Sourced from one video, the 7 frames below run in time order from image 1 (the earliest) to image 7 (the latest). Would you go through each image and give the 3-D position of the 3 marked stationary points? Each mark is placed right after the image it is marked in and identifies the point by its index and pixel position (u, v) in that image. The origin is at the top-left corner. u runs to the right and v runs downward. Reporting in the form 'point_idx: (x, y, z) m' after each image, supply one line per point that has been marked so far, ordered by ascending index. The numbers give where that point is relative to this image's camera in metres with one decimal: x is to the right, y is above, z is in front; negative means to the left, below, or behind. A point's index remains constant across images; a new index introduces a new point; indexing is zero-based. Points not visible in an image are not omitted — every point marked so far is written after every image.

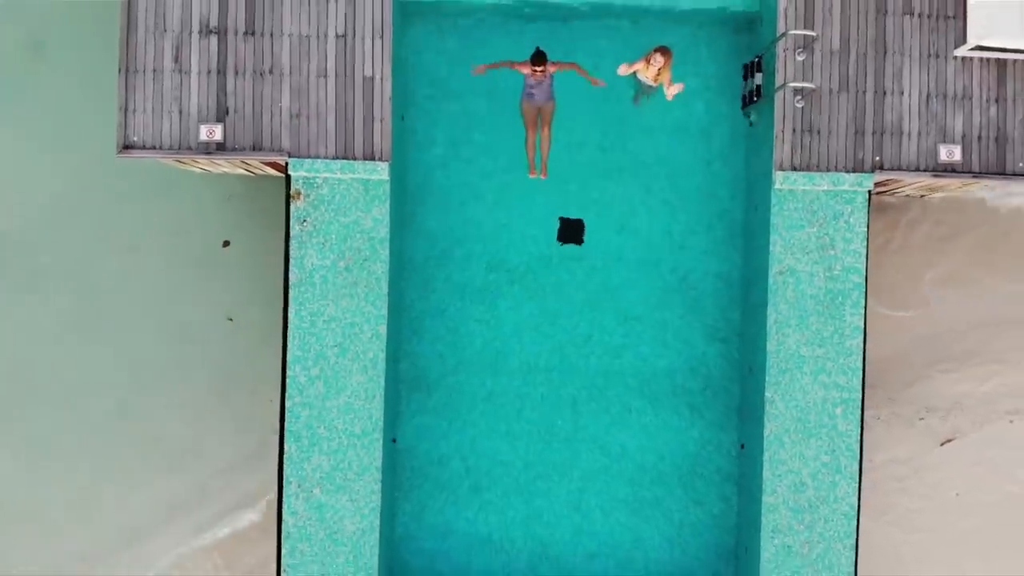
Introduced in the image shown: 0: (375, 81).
0: (-1.3, +2.0, +6.2) m
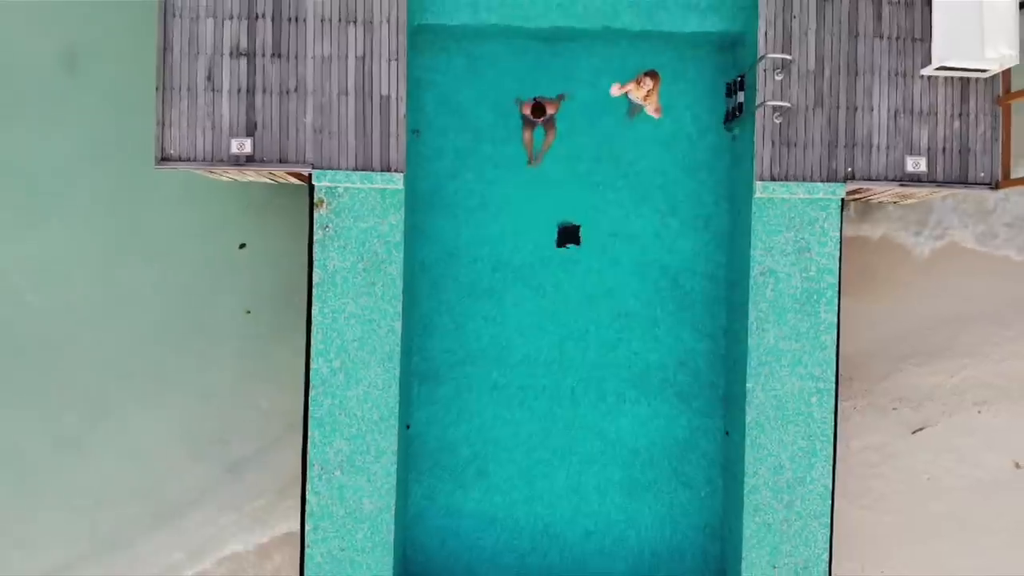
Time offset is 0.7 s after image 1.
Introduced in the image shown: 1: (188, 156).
0: (-1.3, +2.0, +6.8) m
1: (-3.4, +1.4, +6.8) m
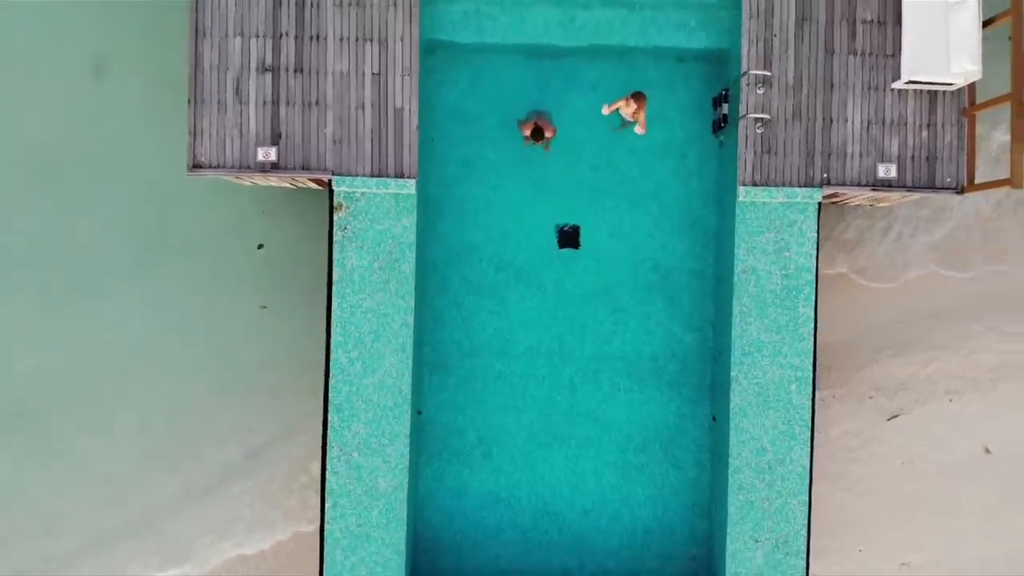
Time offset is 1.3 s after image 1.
0: (-1.2, +2.0, +7.4) m
1: (-3.4, +1.4, +7.4) m
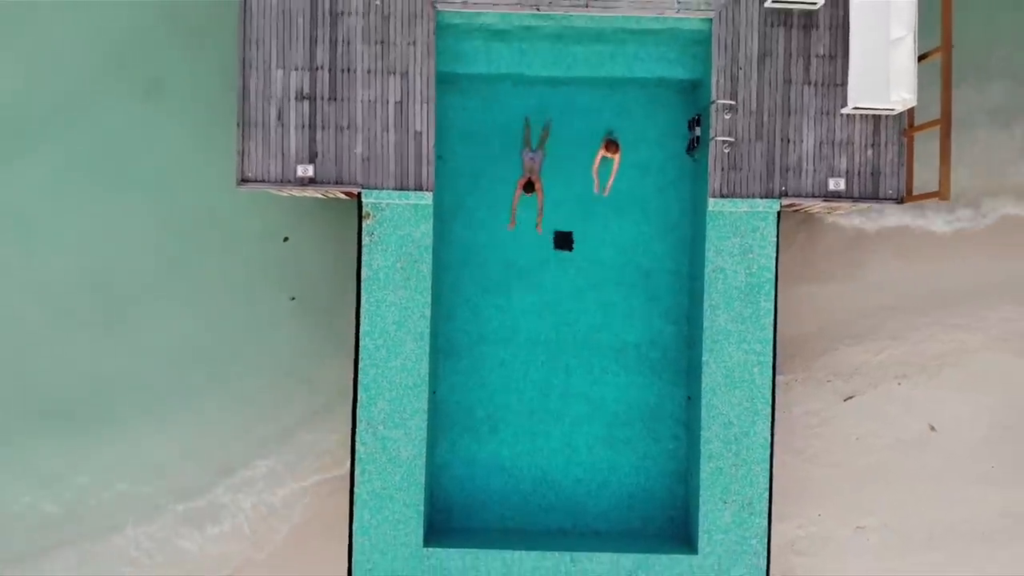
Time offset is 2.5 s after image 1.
0: (-1.2, +2.1, +8.6) m
1: (-3.3, +1.5, +8.6) m
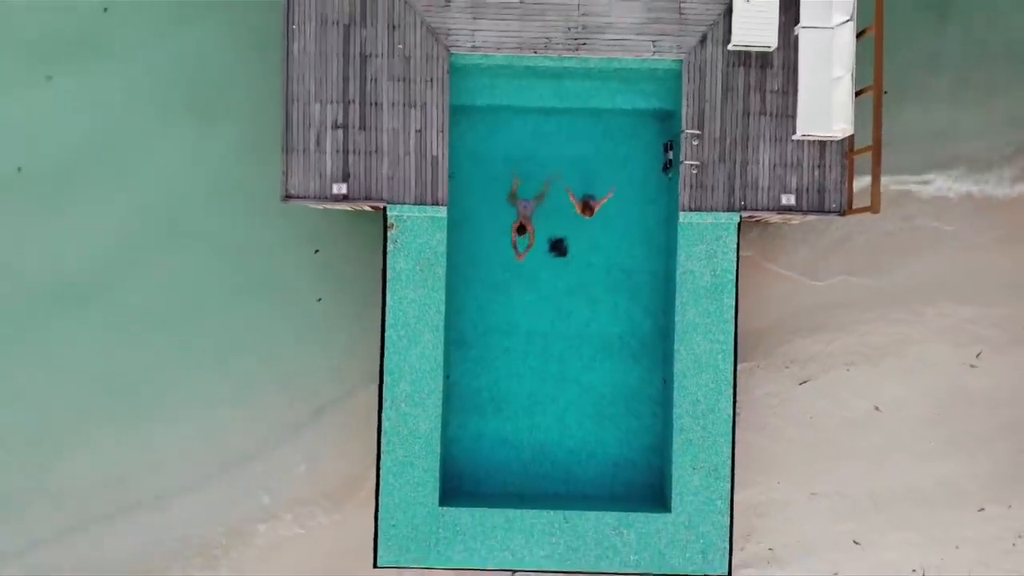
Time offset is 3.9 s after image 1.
0: (-1.2, +2.1, +10.2) m
1: (-3.3, +1.5, +10.2) m
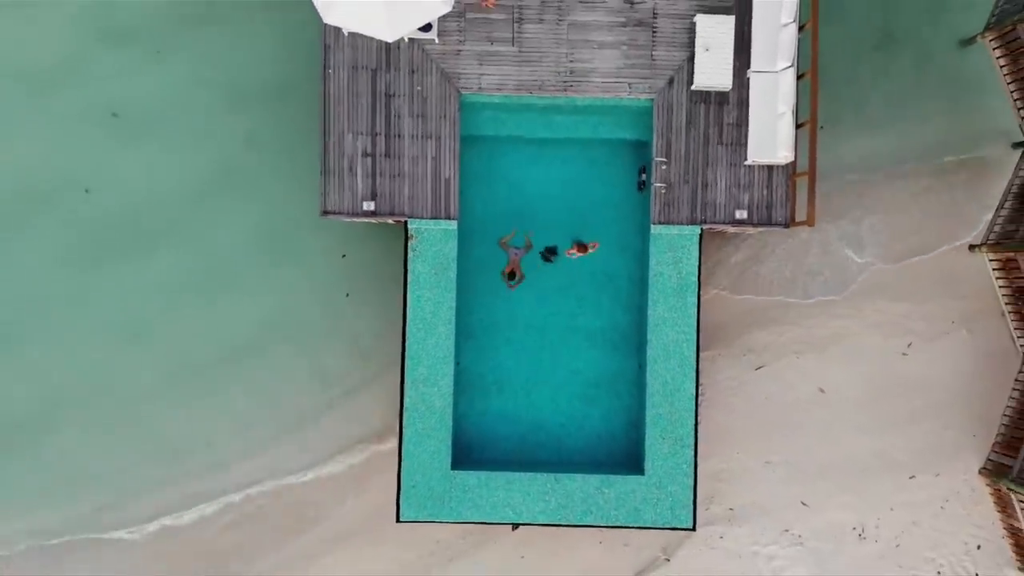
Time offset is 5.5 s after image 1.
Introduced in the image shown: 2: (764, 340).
0: (-1.2, +2.1, +12.3) m
1: (-3.3, +1.5, +12.3) m
2: (+5.3, -1.1, +13.6) m
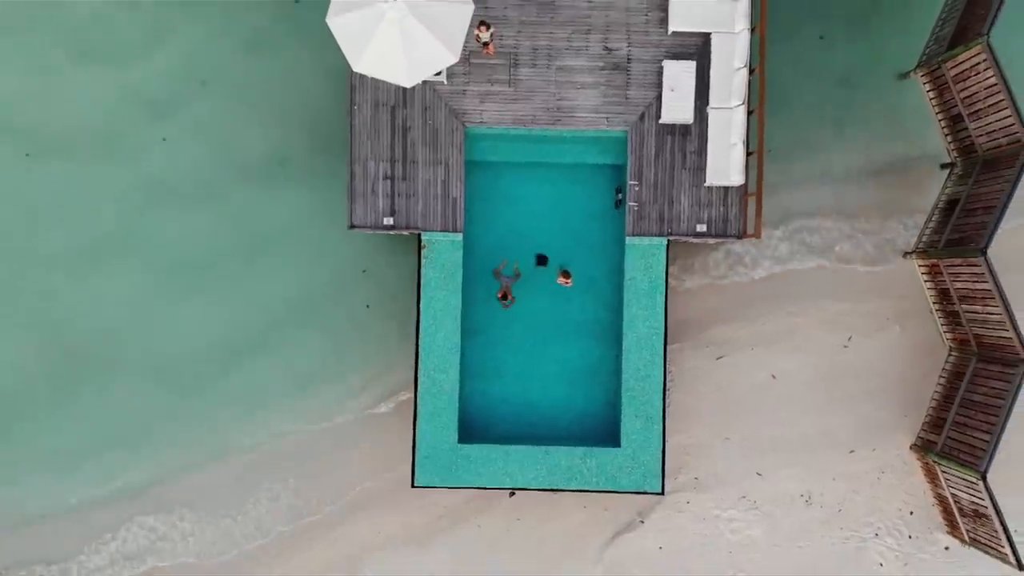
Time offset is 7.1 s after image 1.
0: (-1.2, +2.0, +14.6) m
1: (-3.4, +1.4, +14.6) m
2: (+5.3, -1.2, +15.9) m
